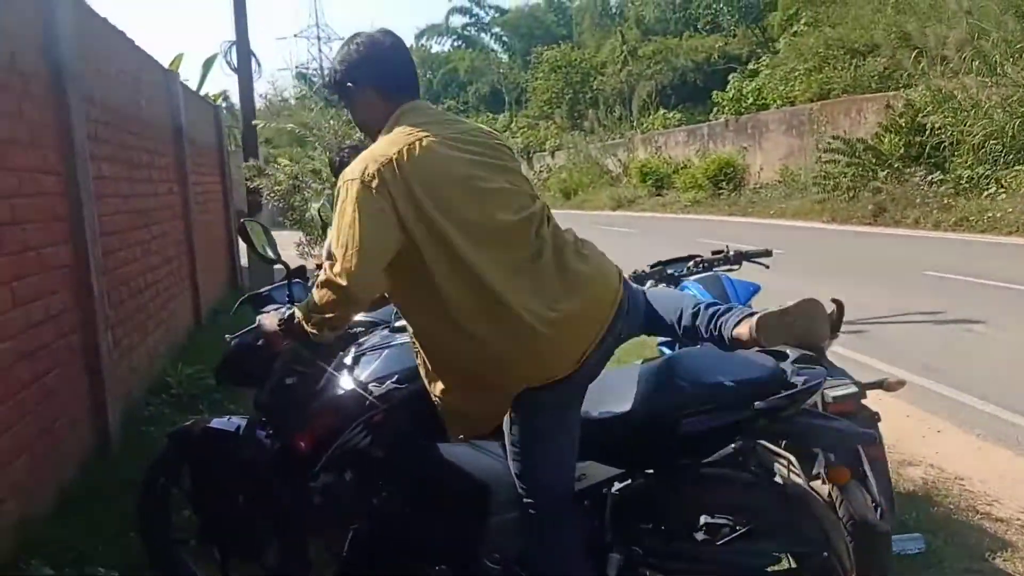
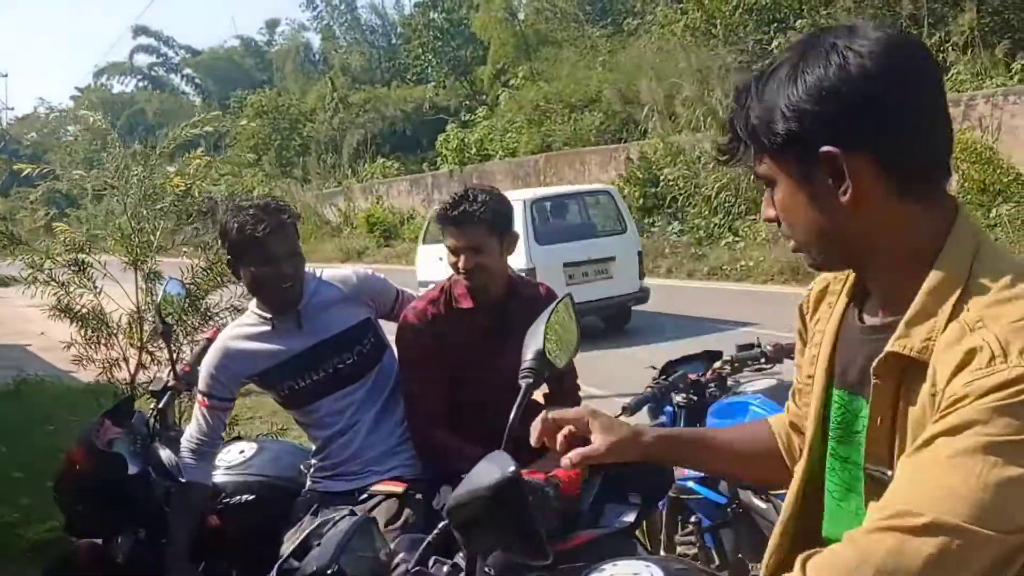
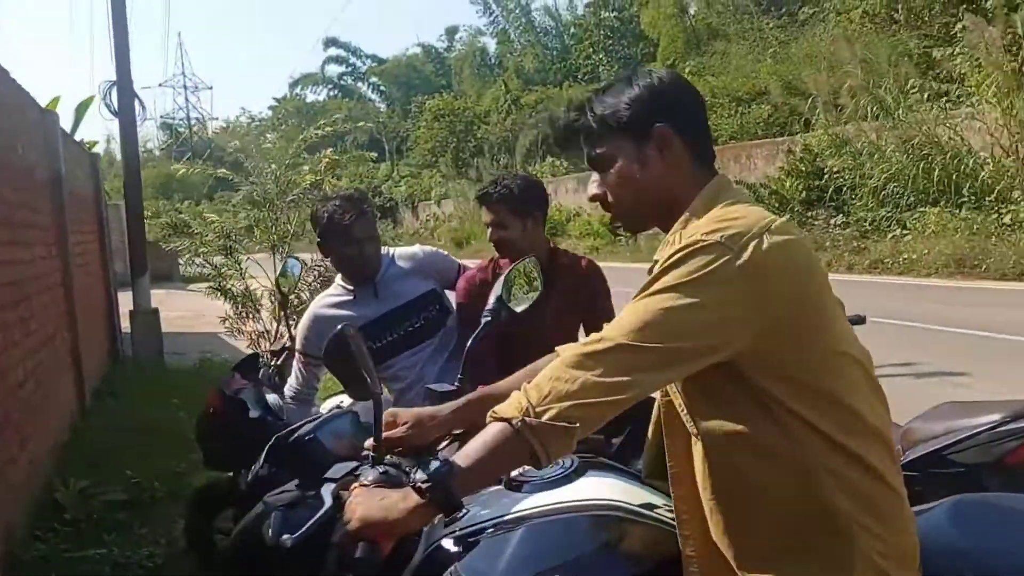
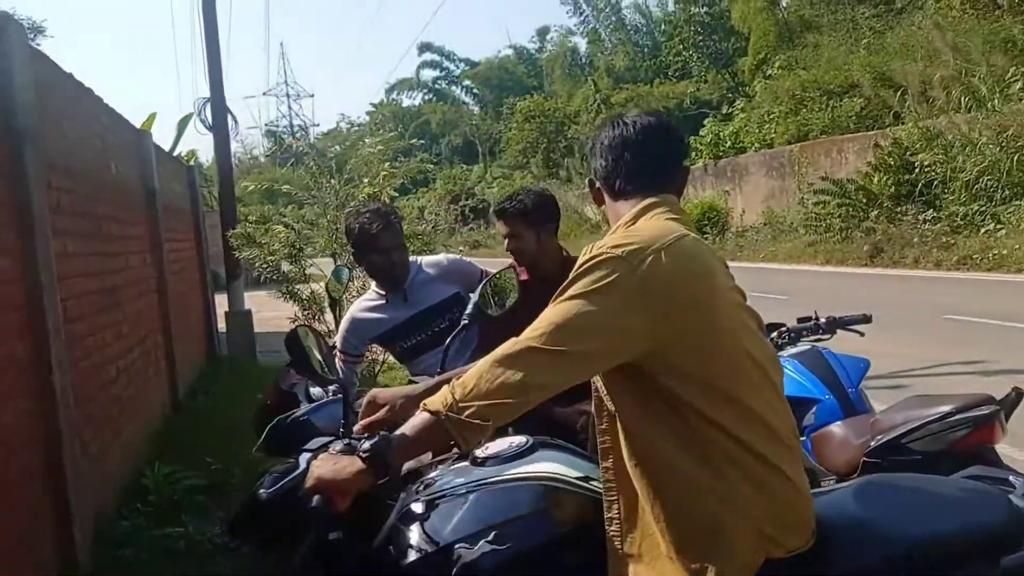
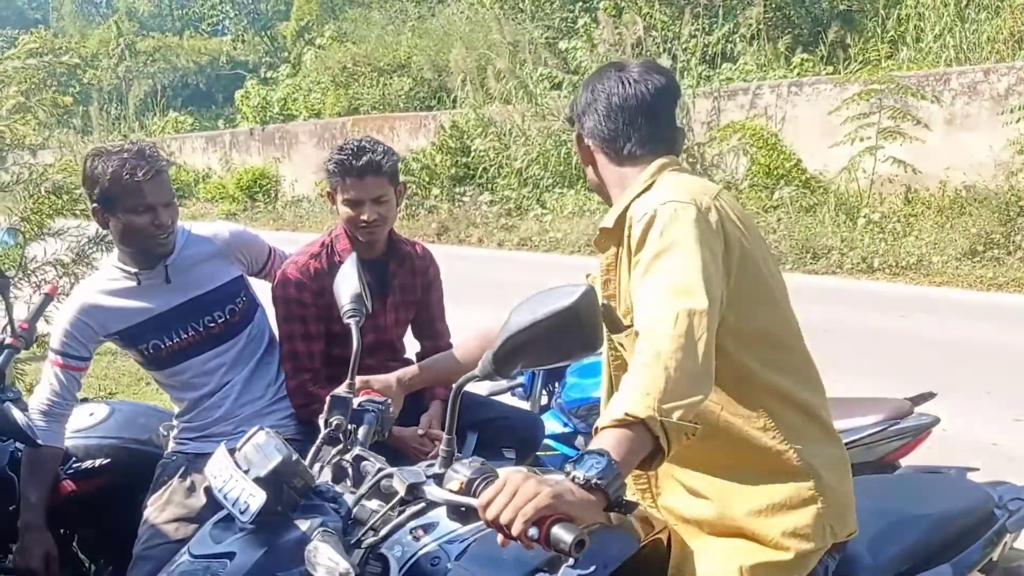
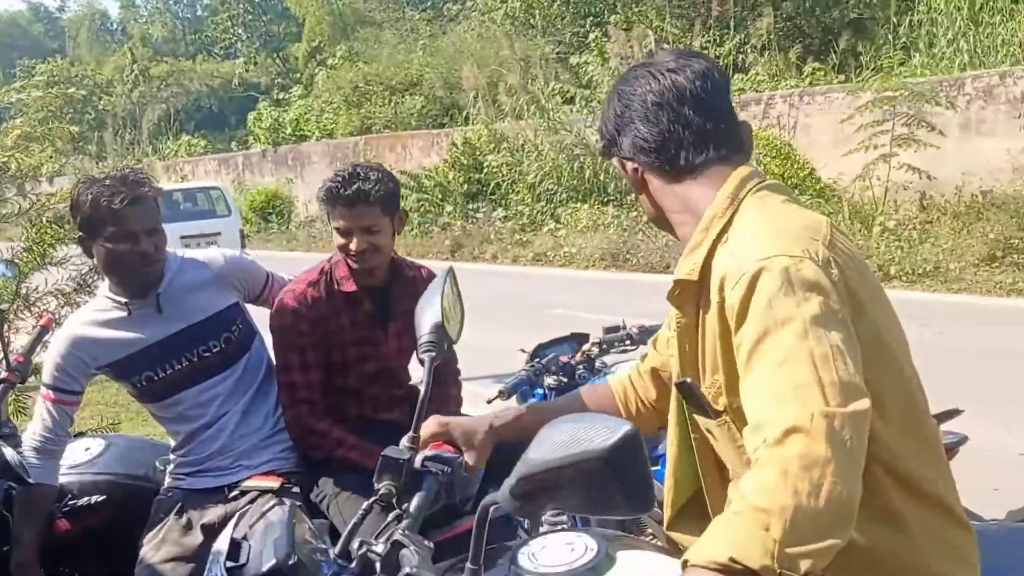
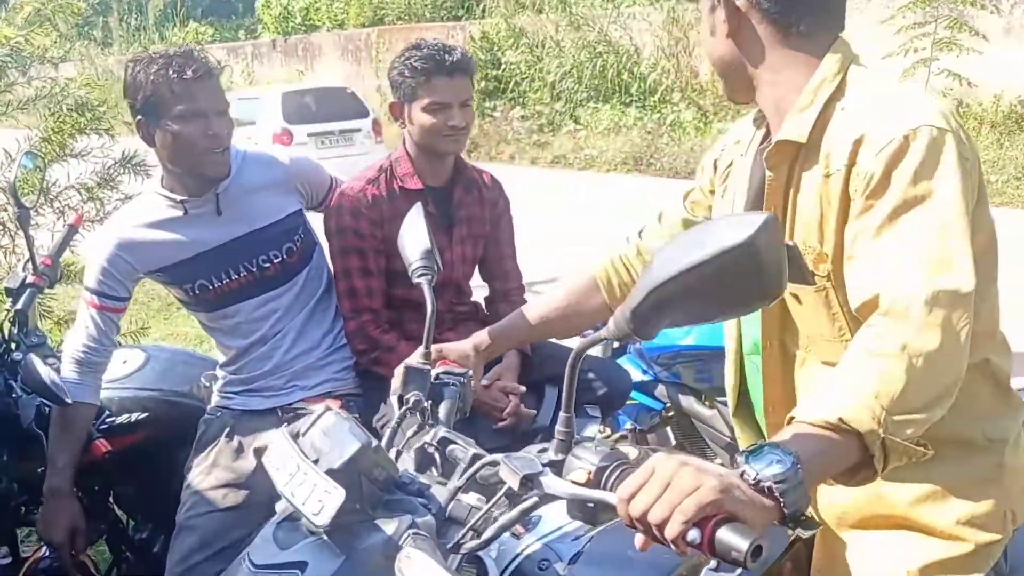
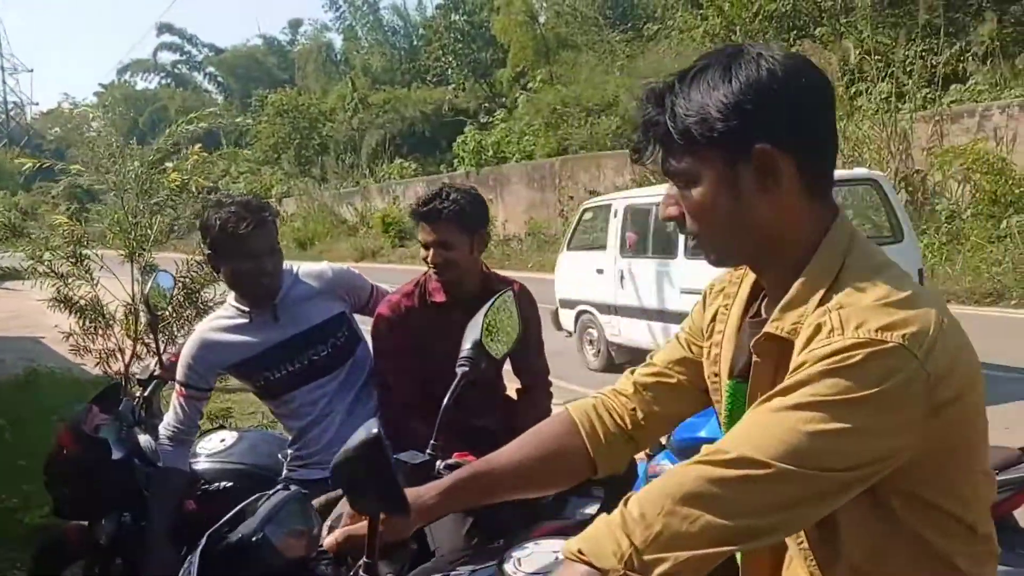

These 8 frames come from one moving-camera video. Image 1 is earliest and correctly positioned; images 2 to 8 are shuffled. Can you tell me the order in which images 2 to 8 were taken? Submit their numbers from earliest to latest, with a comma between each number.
4, 3, 8, 2, 6, 5, 7
